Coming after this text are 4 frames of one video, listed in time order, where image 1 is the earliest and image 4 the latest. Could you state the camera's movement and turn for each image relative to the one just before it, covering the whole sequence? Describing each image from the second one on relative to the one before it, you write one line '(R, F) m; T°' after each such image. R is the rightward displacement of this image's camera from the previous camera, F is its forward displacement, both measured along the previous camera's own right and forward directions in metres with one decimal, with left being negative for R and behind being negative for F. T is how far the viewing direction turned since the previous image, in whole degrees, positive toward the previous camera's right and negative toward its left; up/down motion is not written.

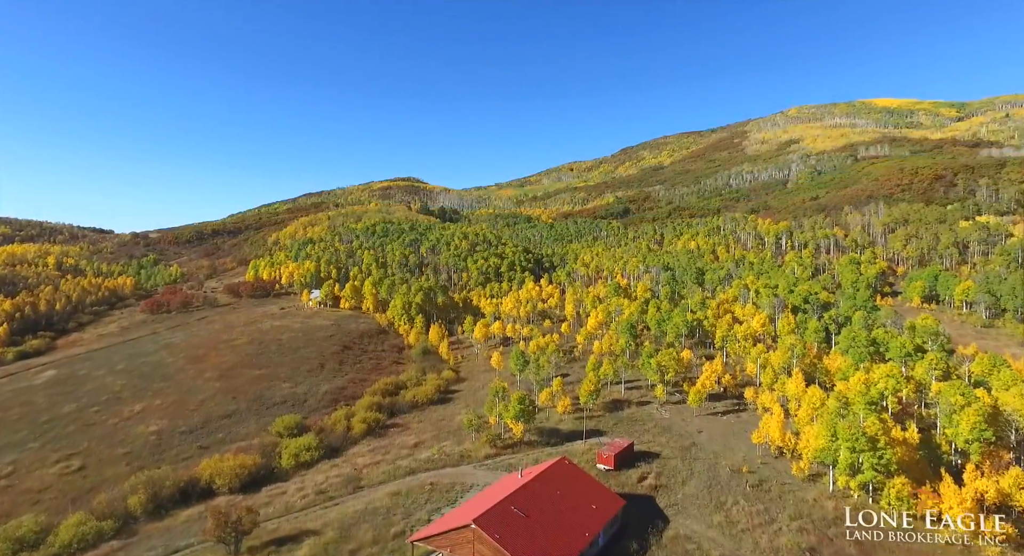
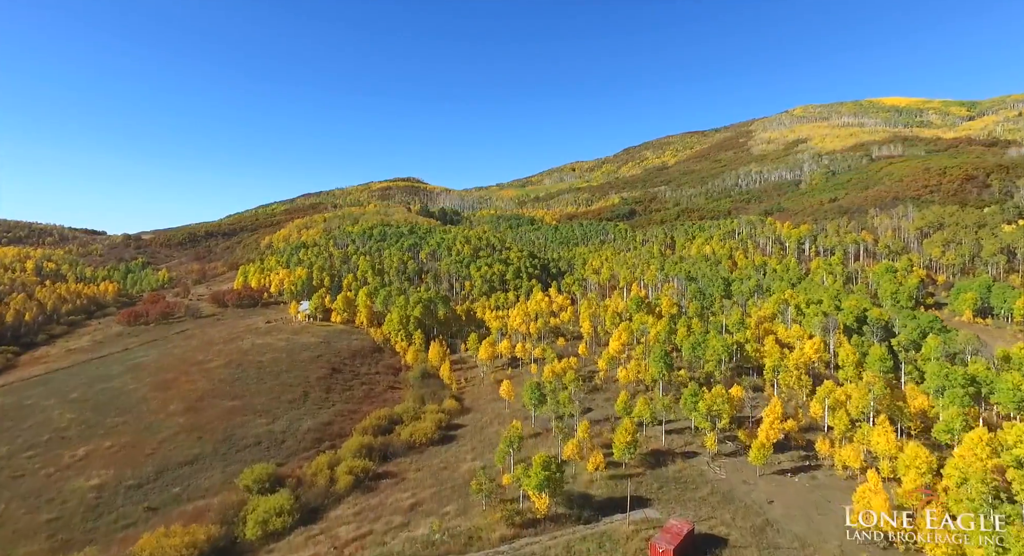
(-1.7, +12.3) m; 0°
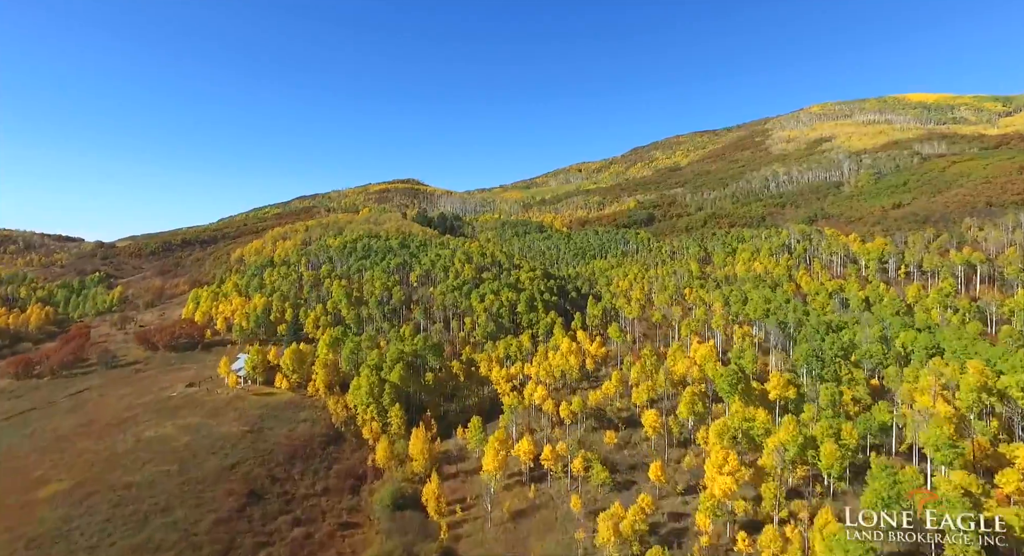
(-2.5, +36.9) m; 0°
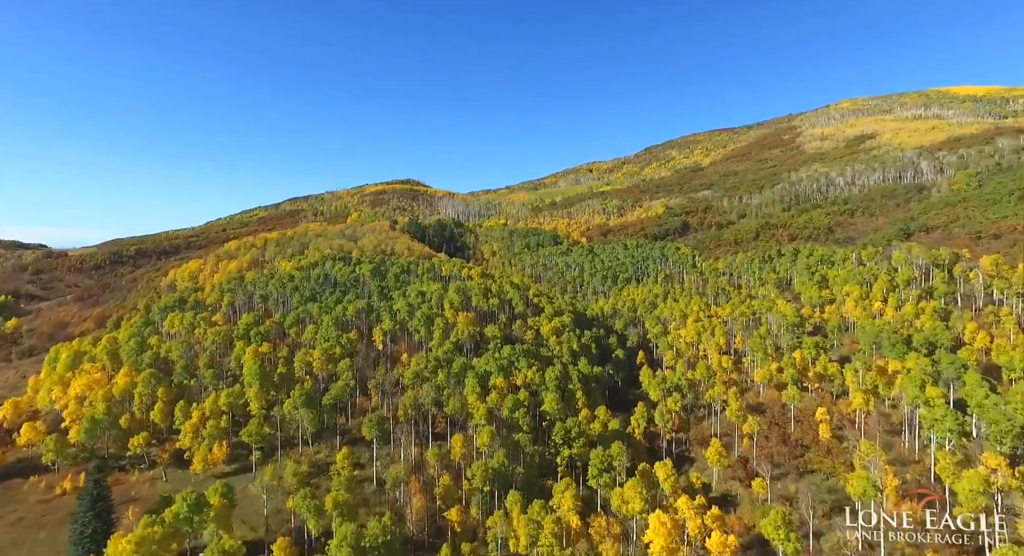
(-2.7, +55.6) m; 0°
